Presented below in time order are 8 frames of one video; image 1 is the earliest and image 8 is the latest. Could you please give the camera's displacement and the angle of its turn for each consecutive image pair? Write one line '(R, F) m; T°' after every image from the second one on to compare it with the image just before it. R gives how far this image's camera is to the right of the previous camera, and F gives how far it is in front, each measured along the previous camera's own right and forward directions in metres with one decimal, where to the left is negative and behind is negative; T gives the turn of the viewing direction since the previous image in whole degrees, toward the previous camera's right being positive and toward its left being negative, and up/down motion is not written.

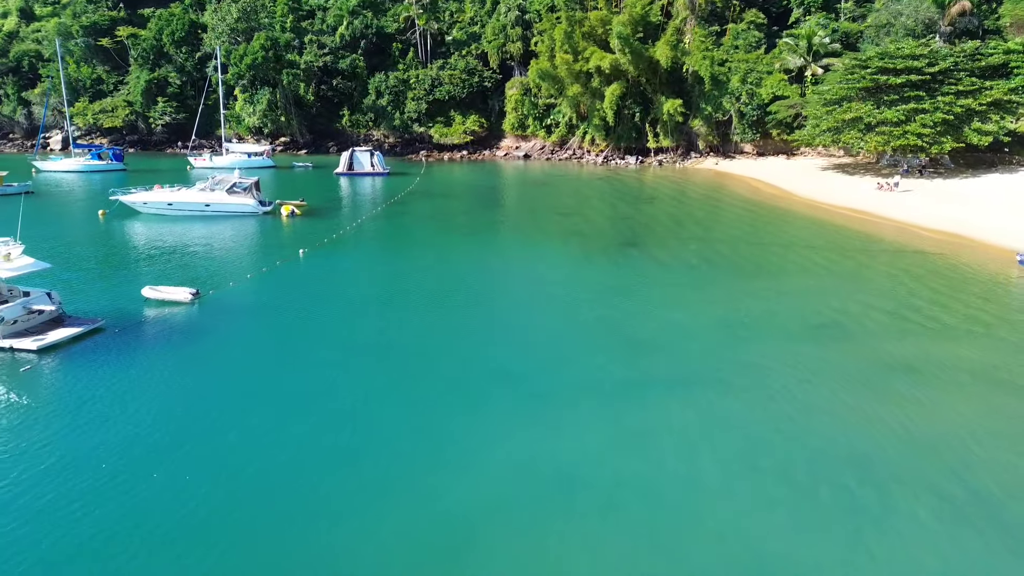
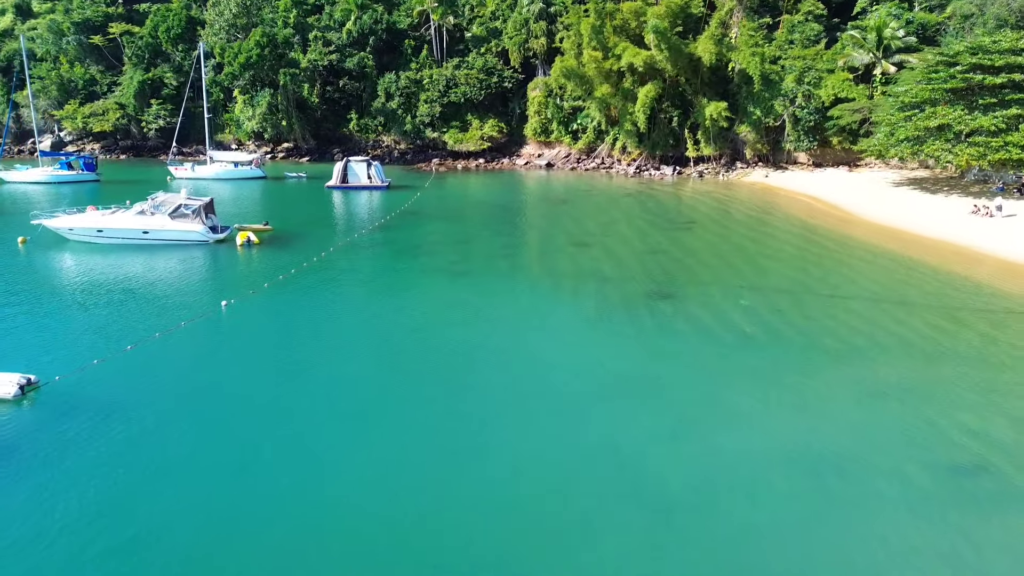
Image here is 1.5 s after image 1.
(+1.1, +5.9) m; -3°
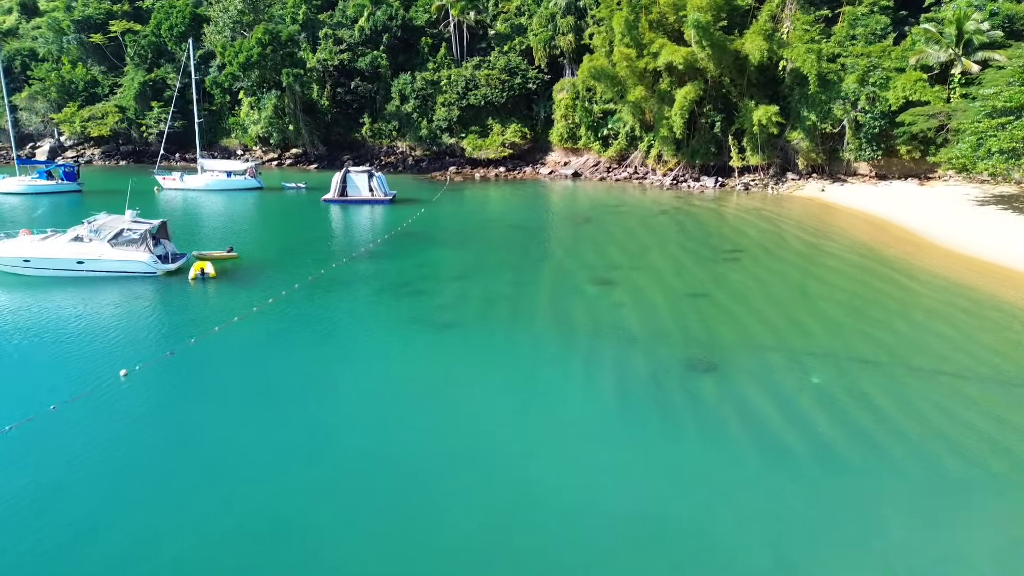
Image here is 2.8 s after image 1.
(+0.8, +4.6) m; -3°
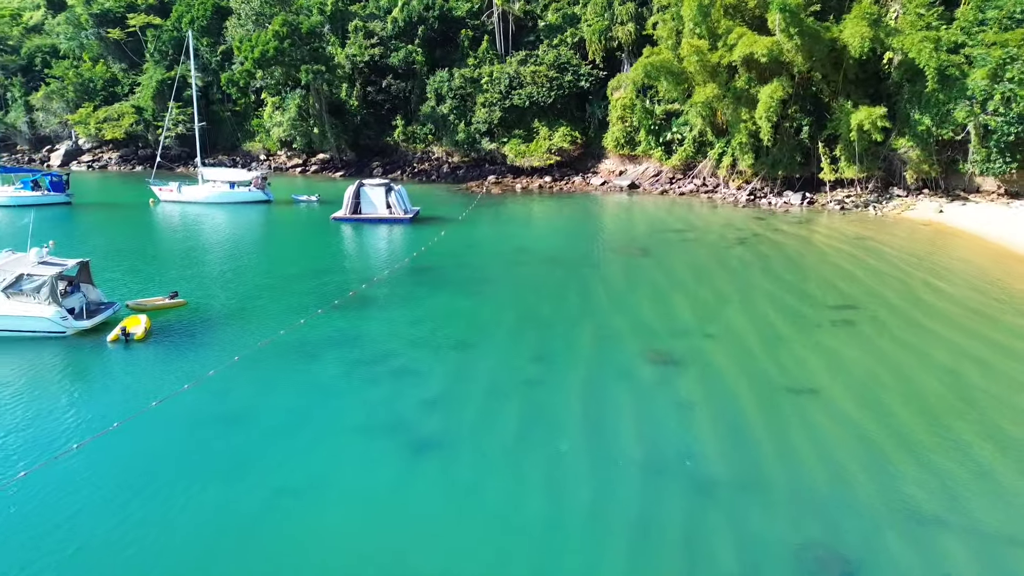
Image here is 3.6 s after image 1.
(+0.7, +5.9) m; -5°
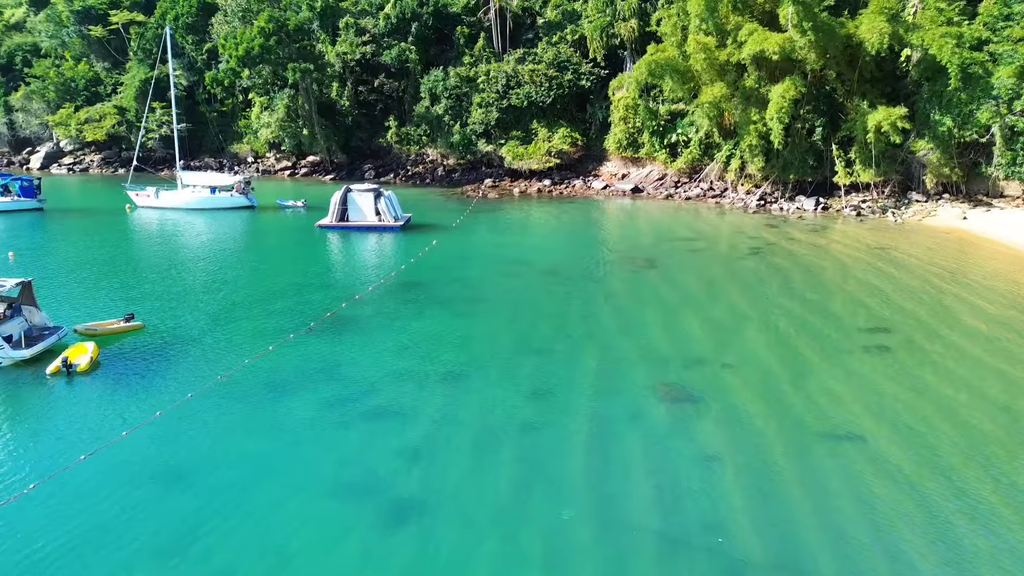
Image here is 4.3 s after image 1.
(+0.1, +1.8) m; 0°
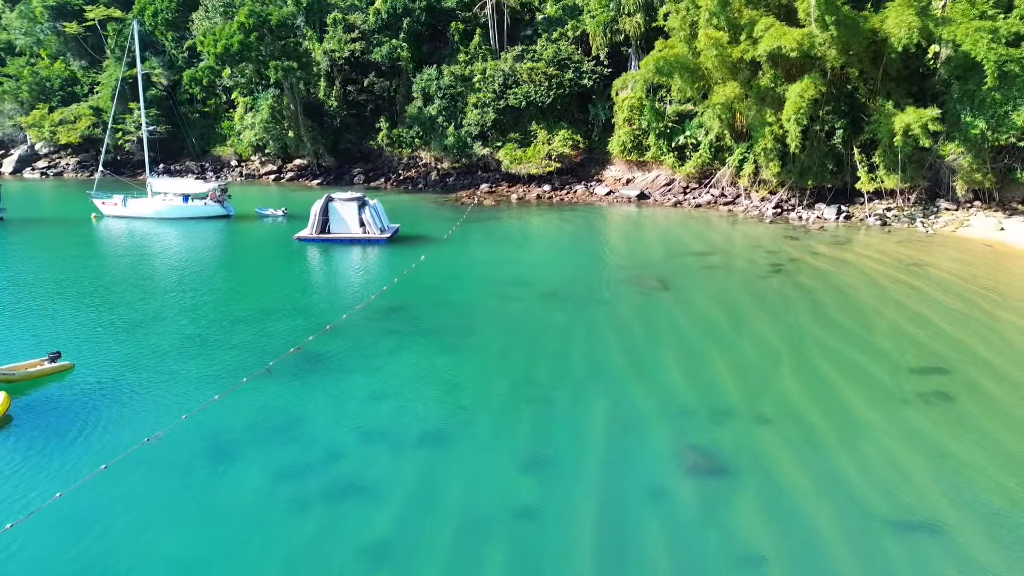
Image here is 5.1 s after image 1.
(+0.1, +2.4) m; 0°
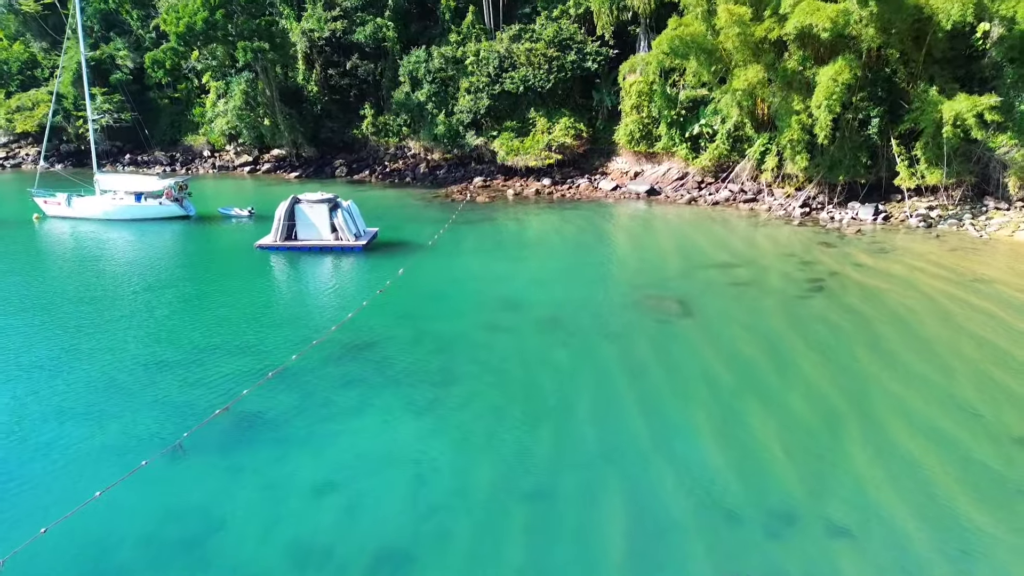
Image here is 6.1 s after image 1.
(+0.2, +3.3) m; 0°
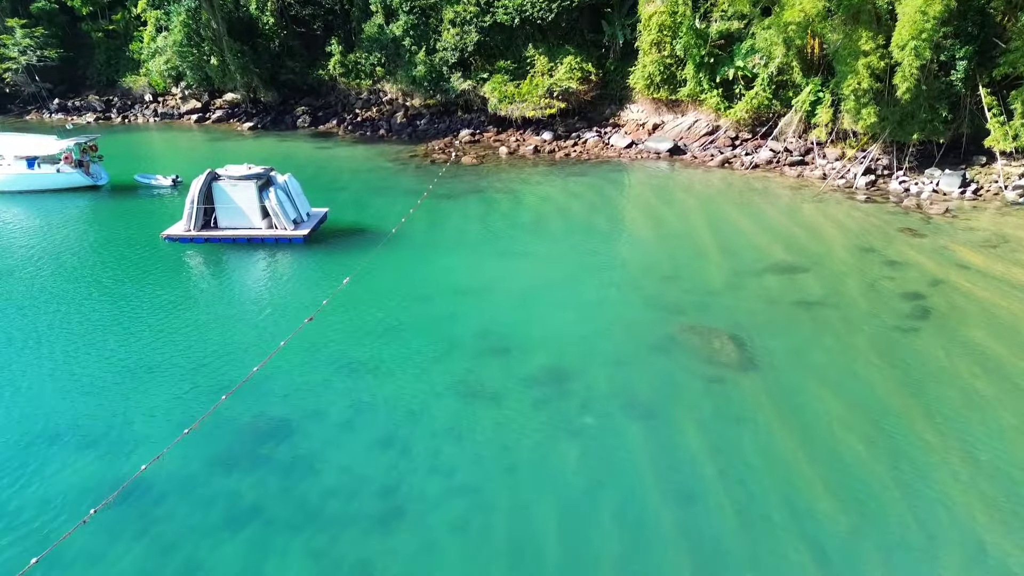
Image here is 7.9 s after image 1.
(+0.3, +5.2) m; 0°
